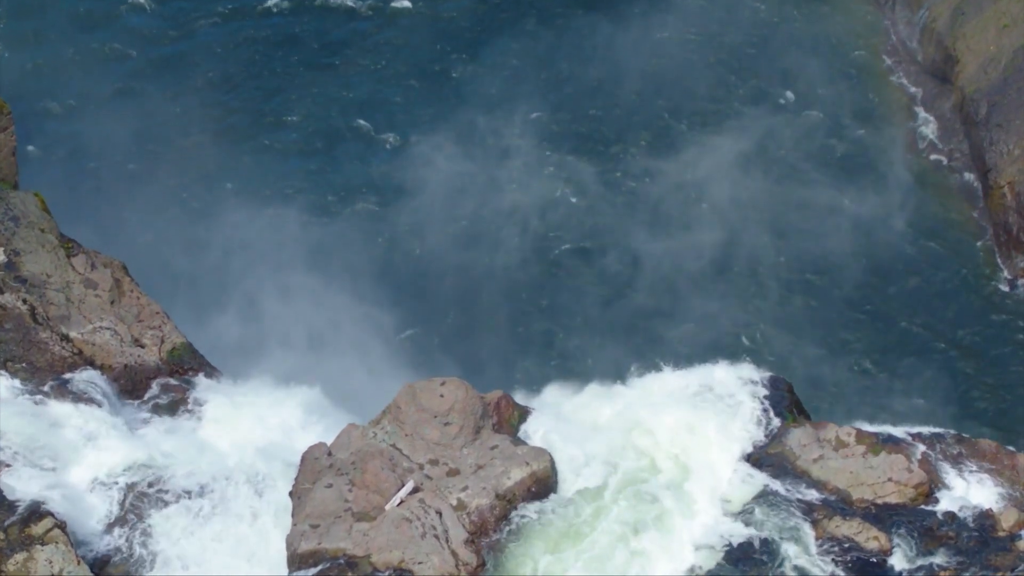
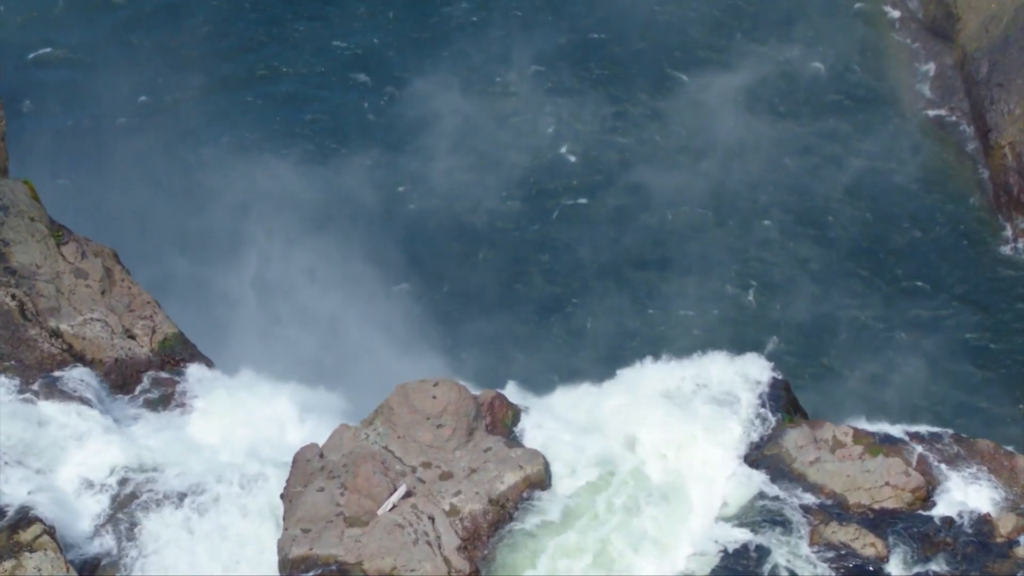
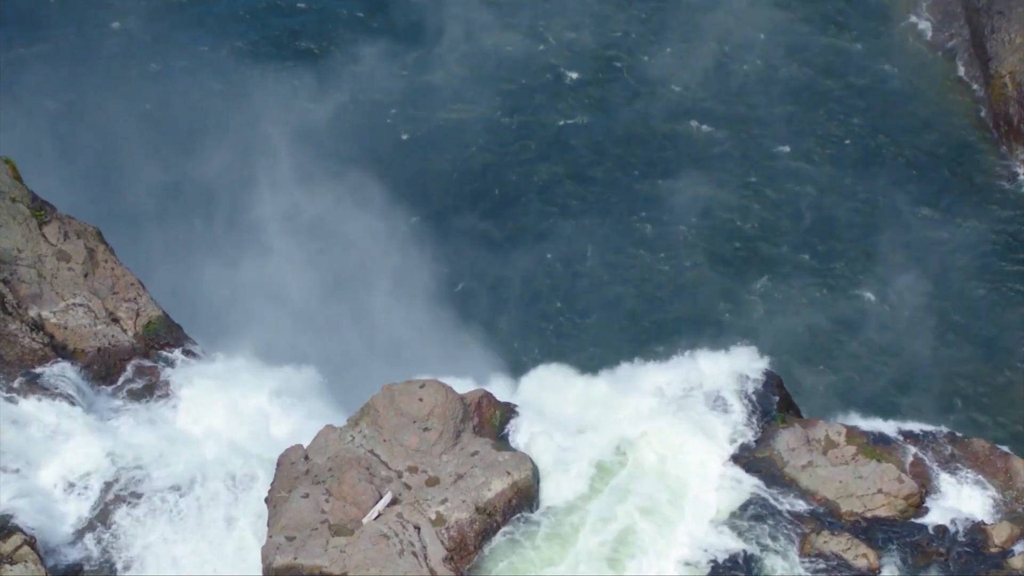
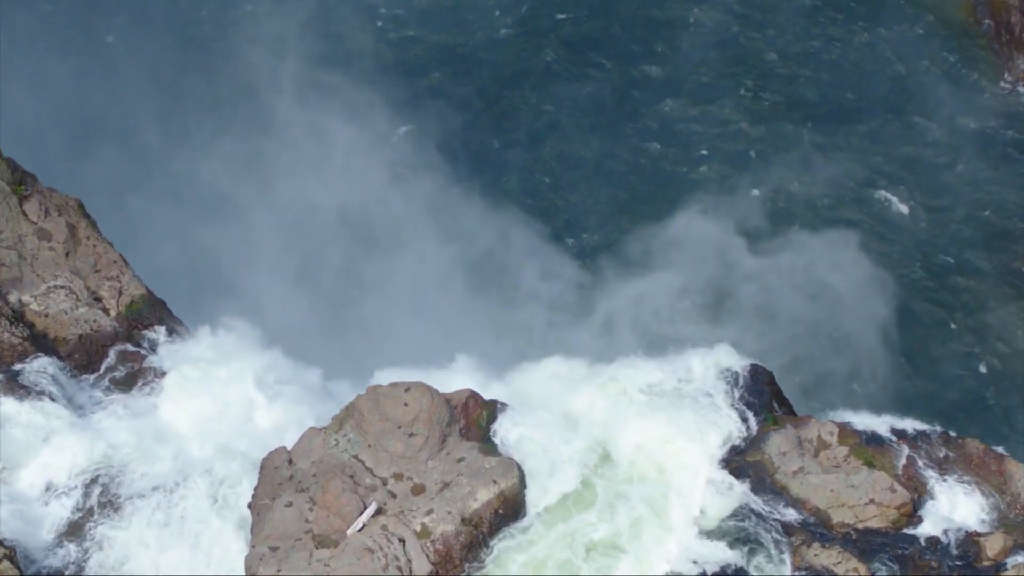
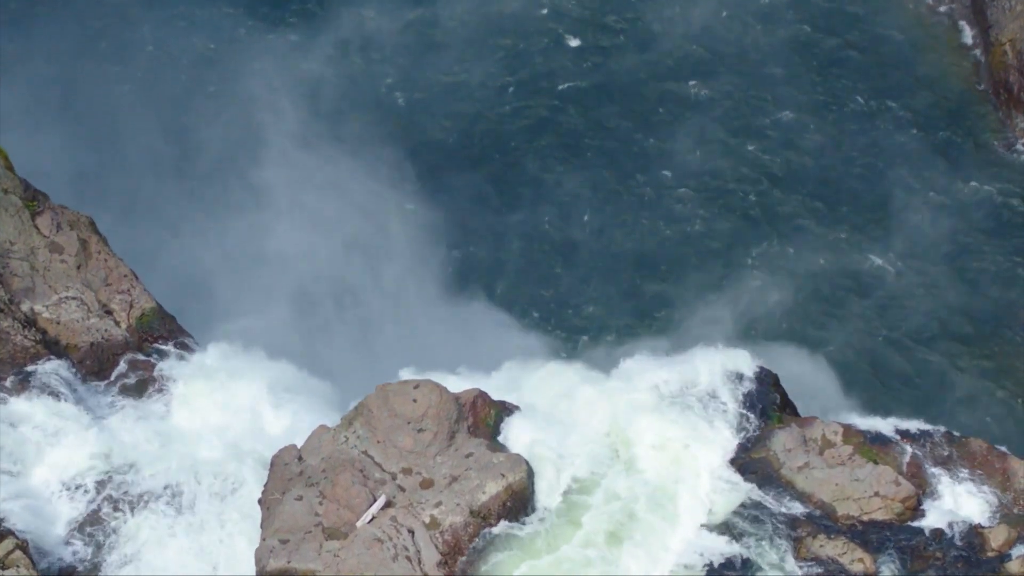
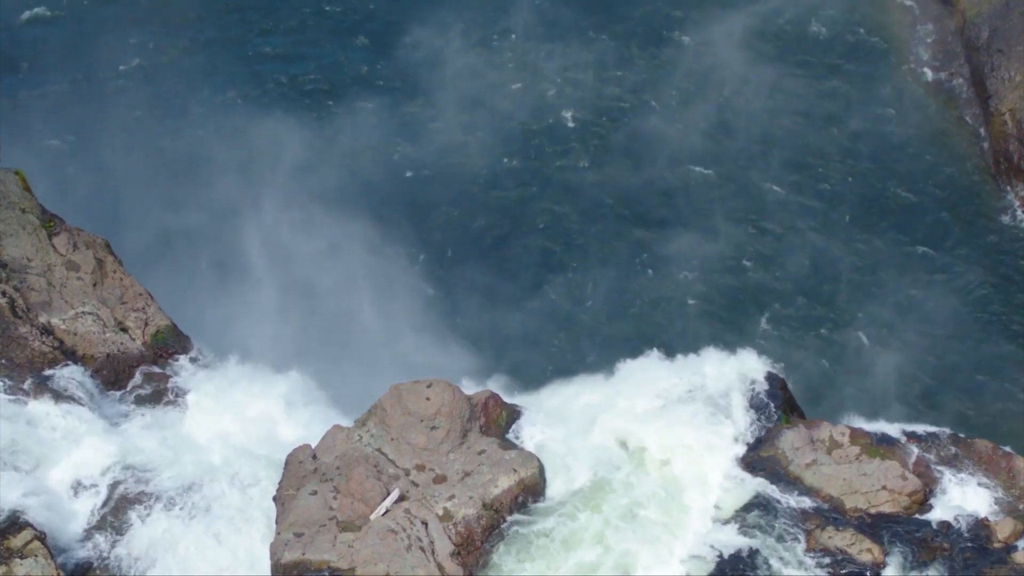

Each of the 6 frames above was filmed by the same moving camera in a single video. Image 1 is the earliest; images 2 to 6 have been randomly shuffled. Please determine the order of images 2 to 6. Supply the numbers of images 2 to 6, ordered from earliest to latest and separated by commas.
2, 6, 3, 5, 4
